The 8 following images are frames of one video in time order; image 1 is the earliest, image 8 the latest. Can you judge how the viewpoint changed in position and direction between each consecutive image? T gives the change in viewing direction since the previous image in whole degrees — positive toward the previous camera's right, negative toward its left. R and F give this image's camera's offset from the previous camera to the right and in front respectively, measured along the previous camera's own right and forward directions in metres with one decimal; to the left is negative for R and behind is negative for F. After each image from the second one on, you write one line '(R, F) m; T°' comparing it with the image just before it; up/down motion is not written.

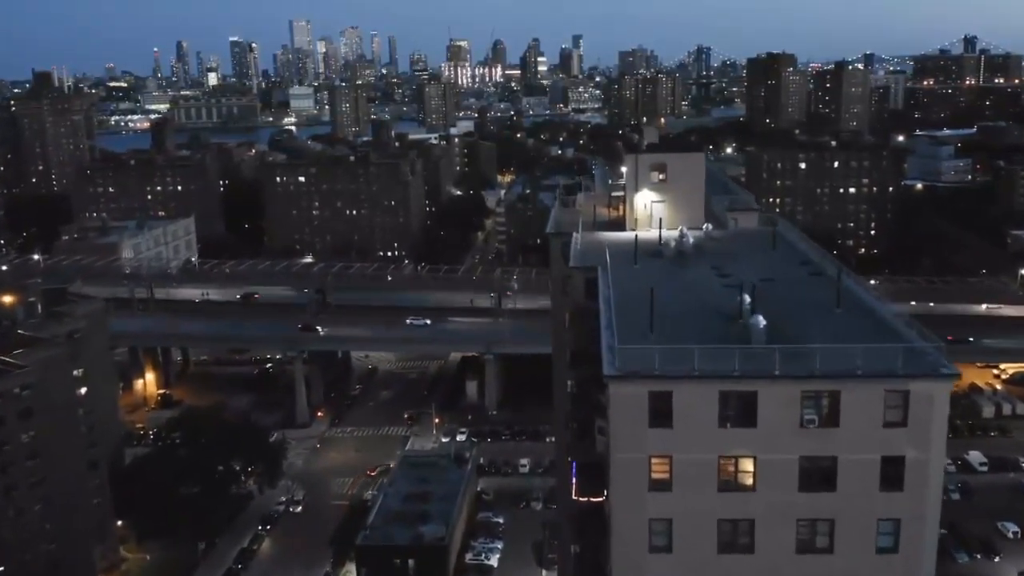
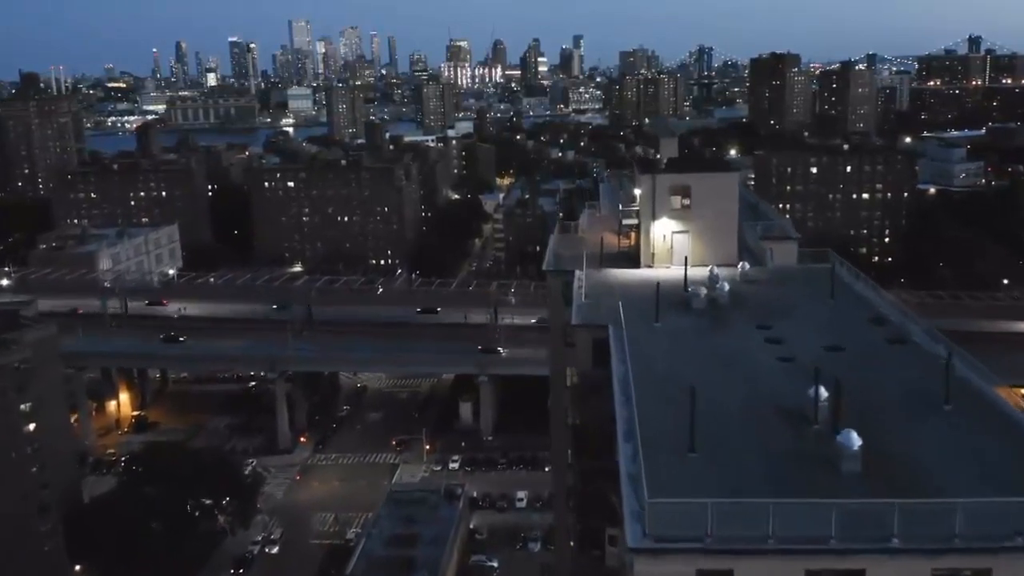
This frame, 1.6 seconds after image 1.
(+0.1, +2.0) m; 0°
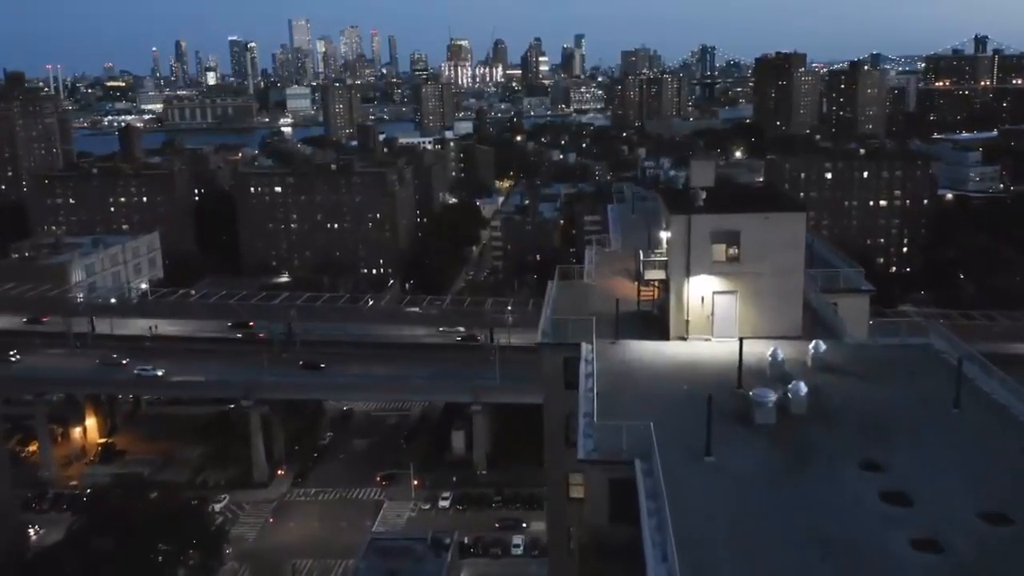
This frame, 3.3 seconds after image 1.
(+0.1, +2.3) m; 0°
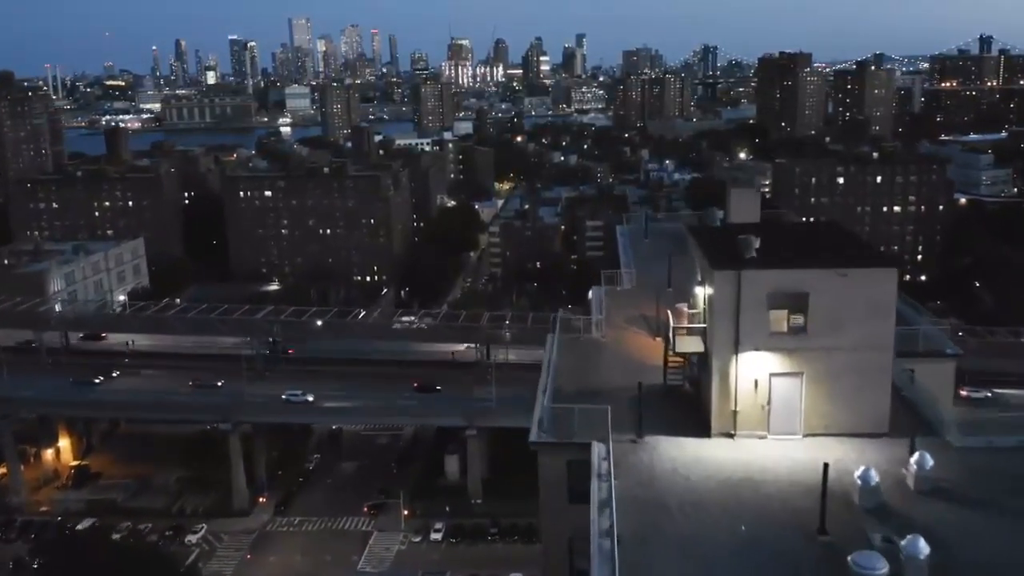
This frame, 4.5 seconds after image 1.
(+0.1, +1.6) m; 0°
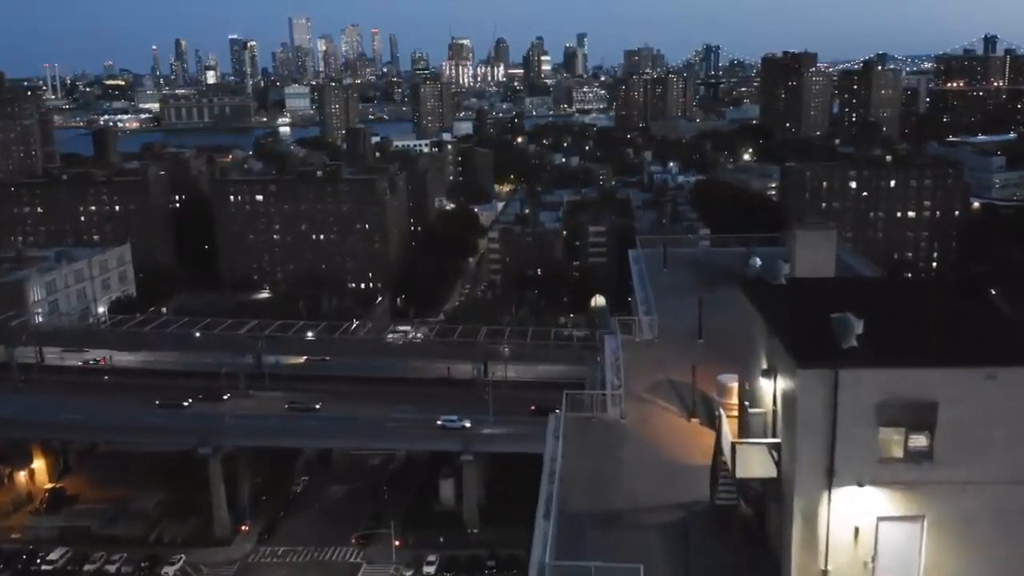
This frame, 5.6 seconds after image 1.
(0.0, +1.5) m; 0°
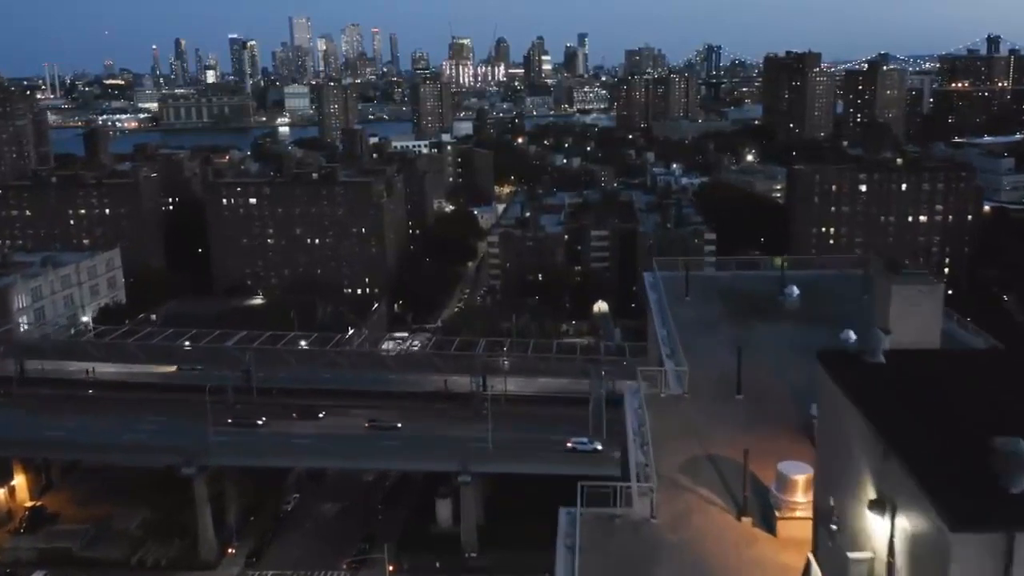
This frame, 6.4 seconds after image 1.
(0.0, +1.1) m; 0°
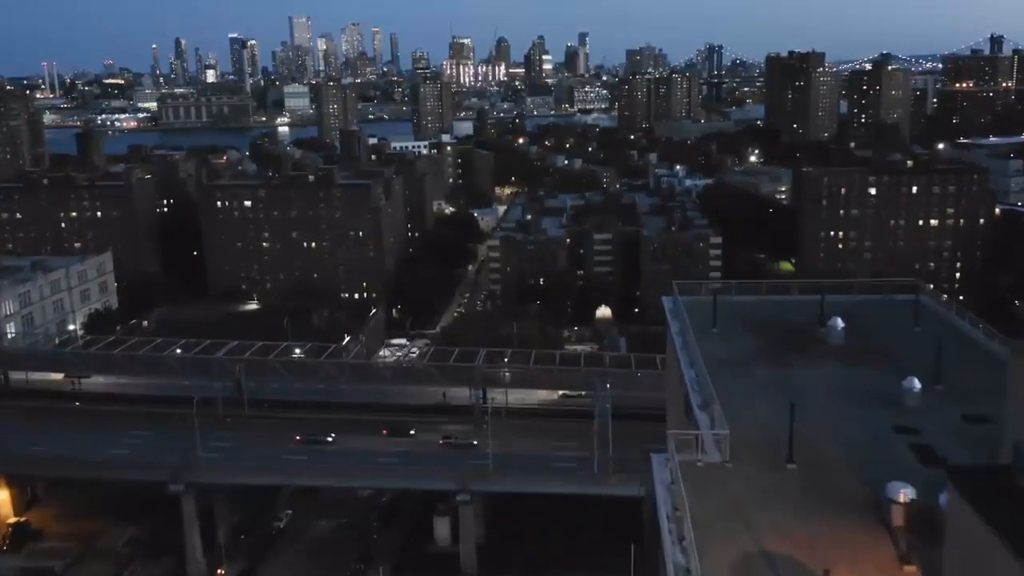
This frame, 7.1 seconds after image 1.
(0.0, +0.9) m; 0°
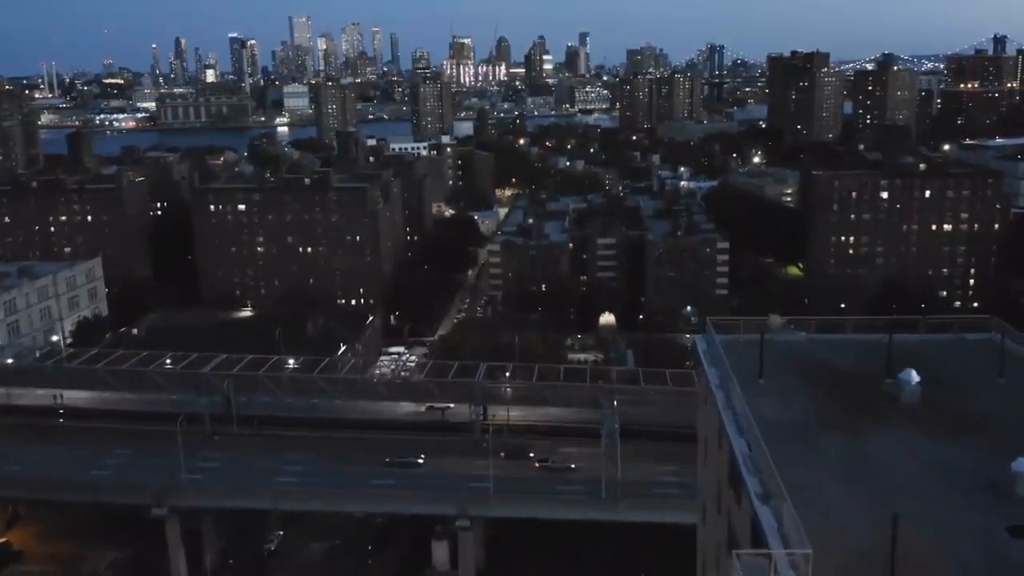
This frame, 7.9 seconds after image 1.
(0.0, +1.1) m; 0°
